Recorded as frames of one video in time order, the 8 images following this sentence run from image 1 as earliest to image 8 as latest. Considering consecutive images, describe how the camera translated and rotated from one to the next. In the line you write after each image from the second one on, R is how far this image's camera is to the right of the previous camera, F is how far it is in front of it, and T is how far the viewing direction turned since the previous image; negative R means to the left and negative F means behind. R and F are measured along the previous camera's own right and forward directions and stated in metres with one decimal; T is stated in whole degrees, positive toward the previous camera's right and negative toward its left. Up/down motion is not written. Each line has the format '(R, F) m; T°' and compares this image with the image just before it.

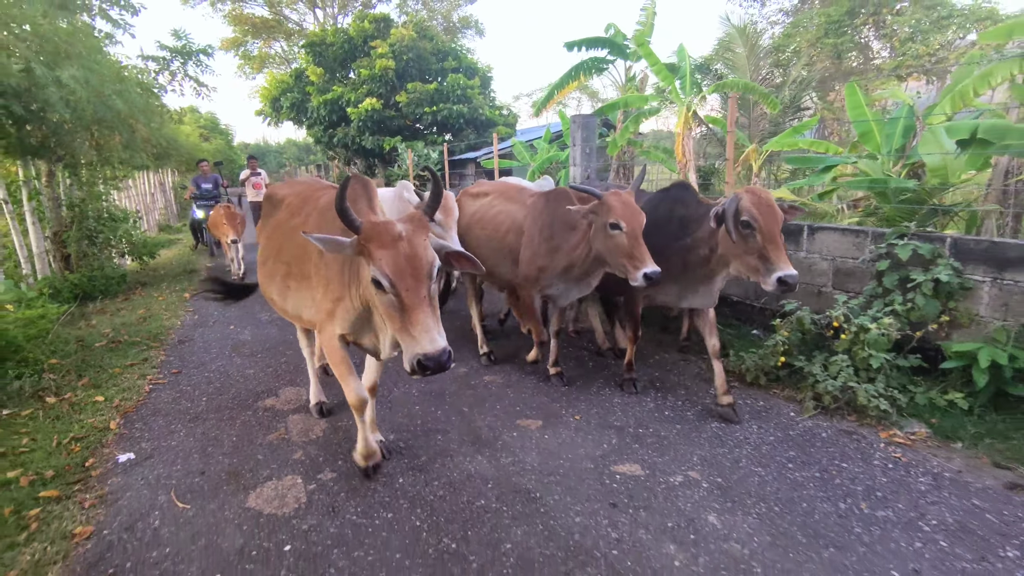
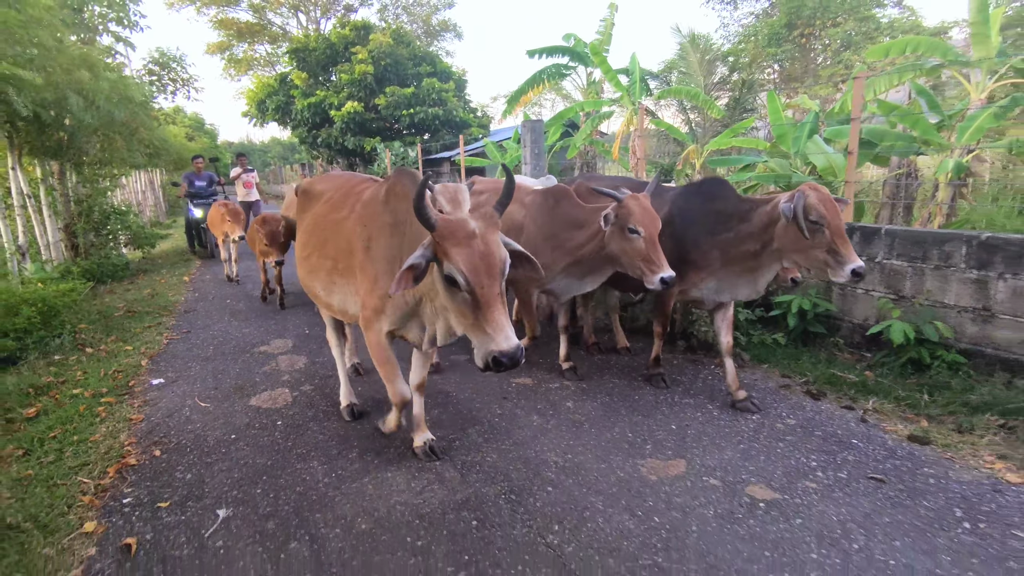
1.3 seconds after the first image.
(+0.5, -1.2) m; +1°
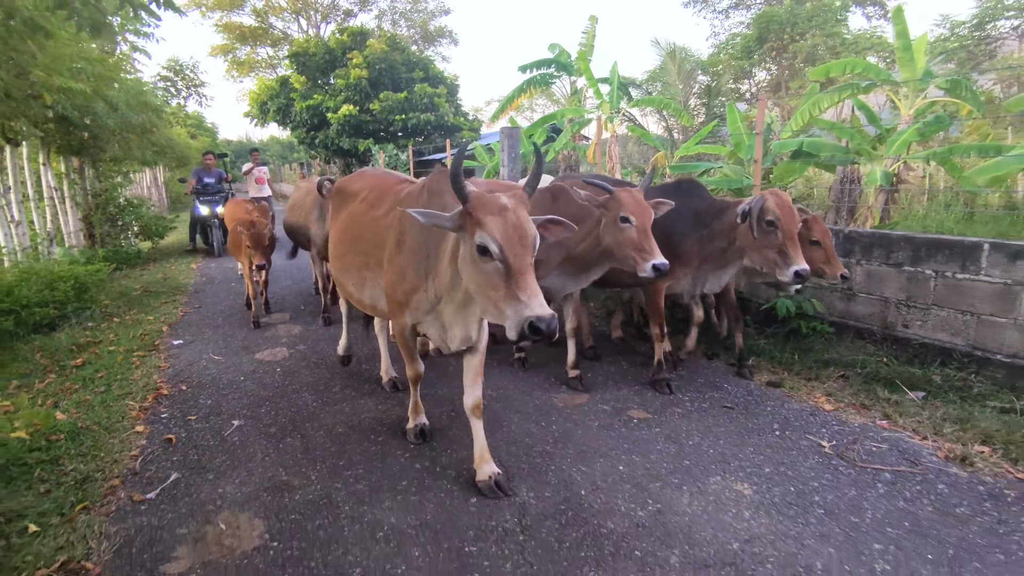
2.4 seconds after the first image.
(+0.4, -0.9) m; 0°
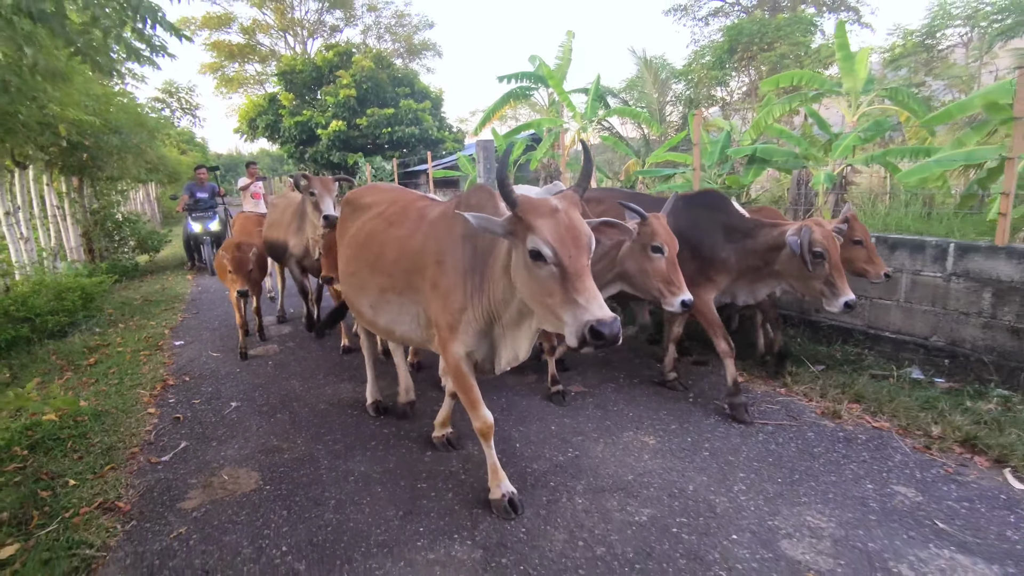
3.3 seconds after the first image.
(+0.3, -0.6) m; +1°
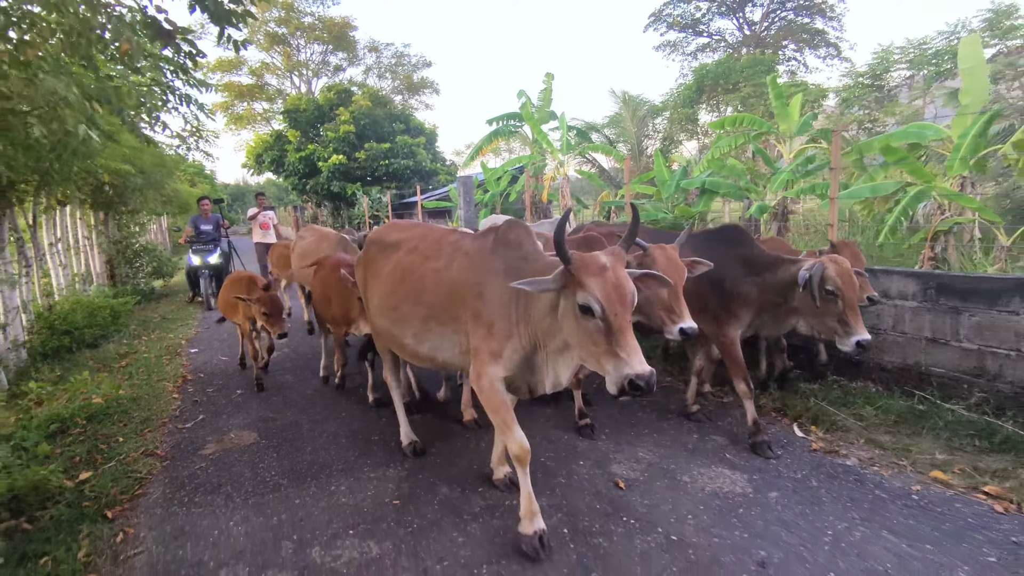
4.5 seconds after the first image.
(+0.6, -1.1) m; 0°
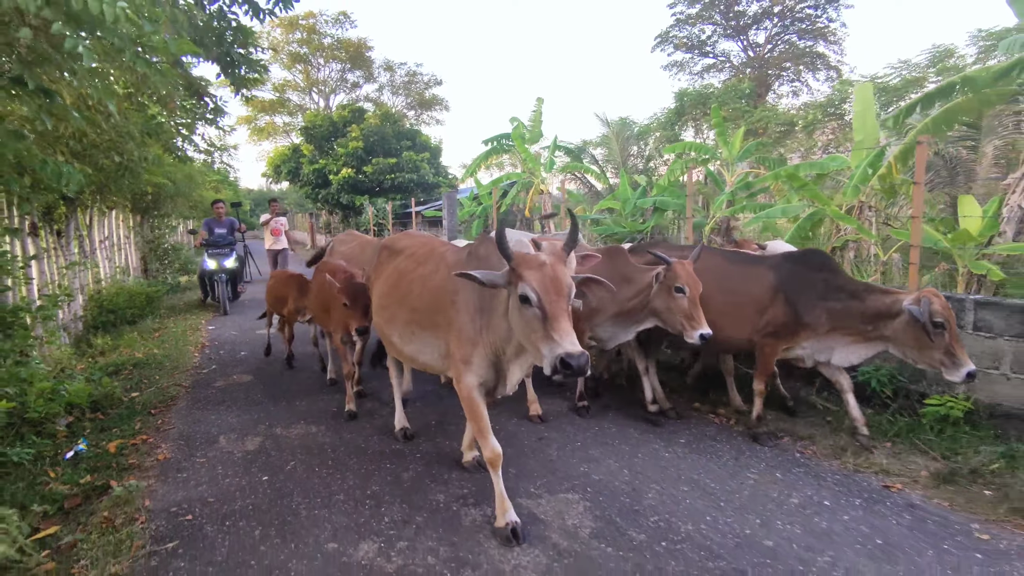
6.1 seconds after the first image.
(+1.0, -1.6) m; -2°
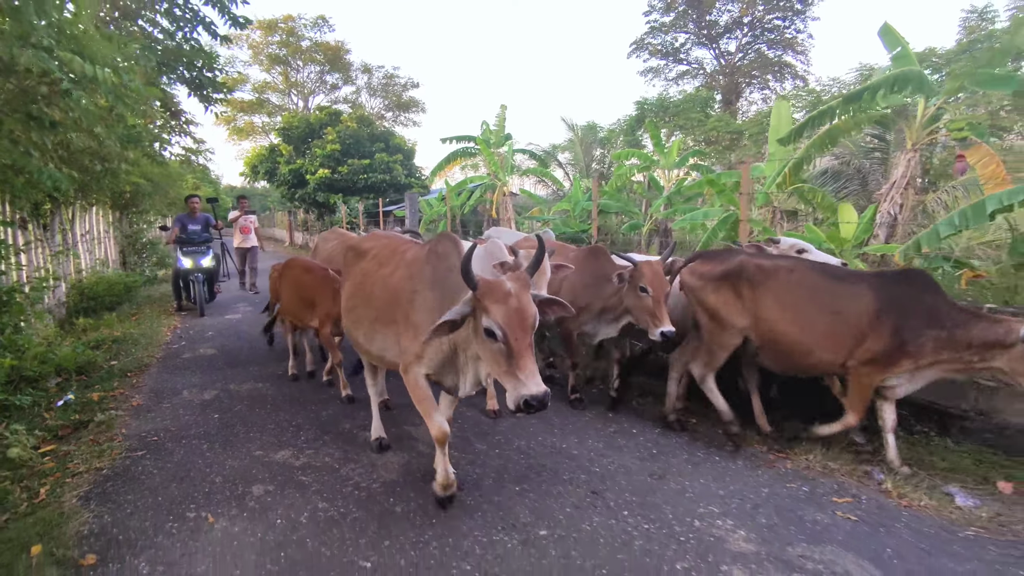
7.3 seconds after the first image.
(+0.7, -1.1) m; +2°
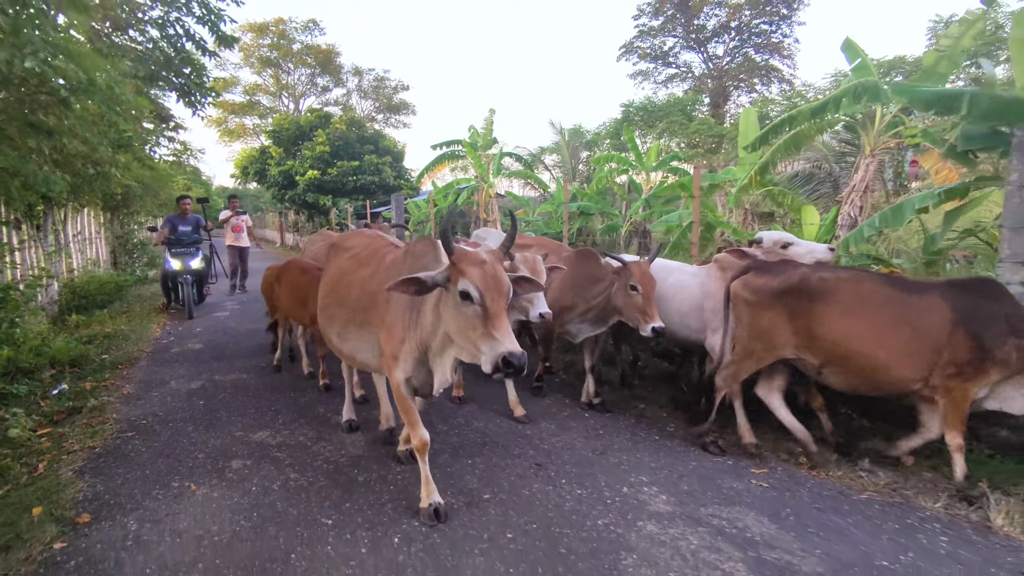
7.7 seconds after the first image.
(+0.3, -0.4) m; +1°
